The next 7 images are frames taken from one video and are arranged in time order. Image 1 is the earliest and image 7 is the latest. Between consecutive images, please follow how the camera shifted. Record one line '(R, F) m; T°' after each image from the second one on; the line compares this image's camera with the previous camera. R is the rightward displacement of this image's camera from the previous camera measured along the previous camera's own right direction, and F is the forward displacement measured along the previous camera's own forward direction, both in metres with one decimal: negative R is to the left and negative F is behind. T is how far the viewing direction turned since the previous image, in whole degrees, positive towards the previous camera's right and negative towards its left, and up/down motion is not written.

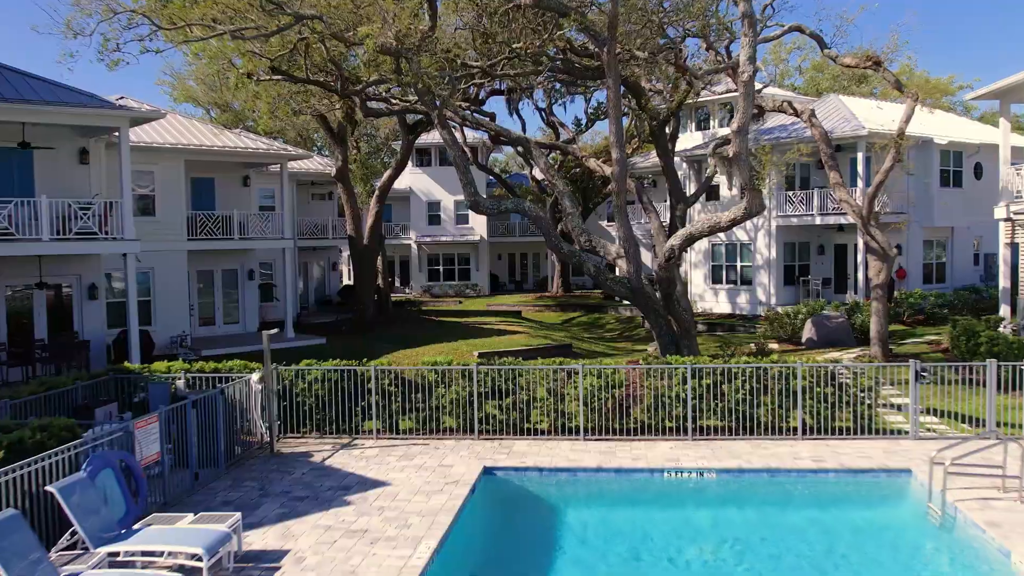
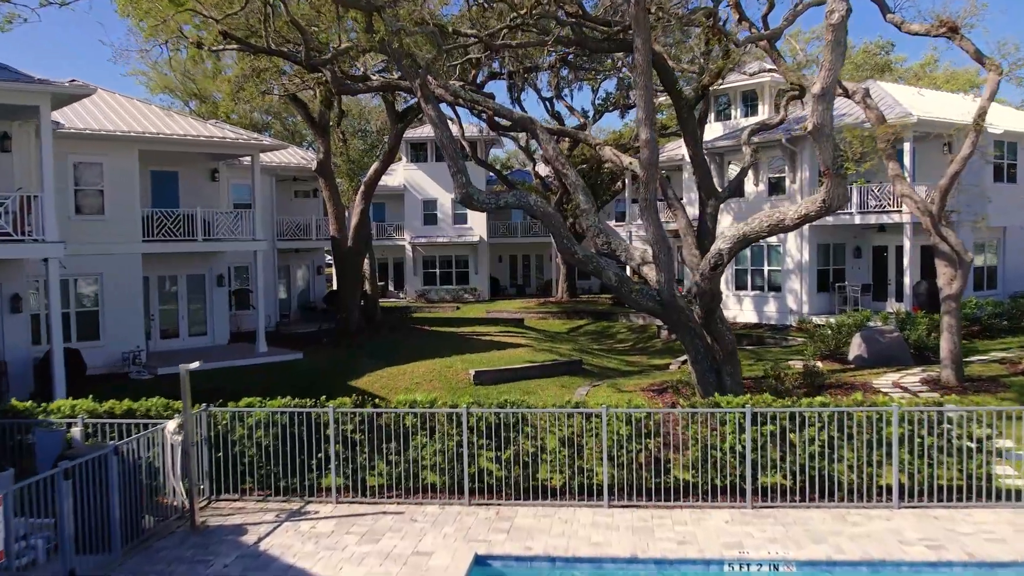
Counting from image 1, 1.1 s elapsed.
(0.0, +2.7) m; 0°
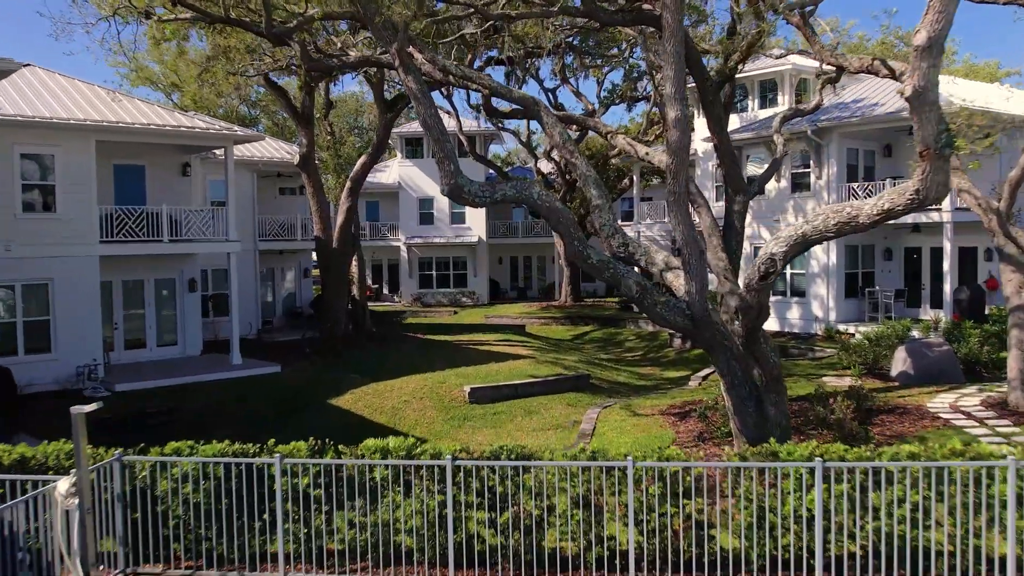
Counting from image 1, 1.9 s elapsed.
(0.0, +2.0) m; 0°
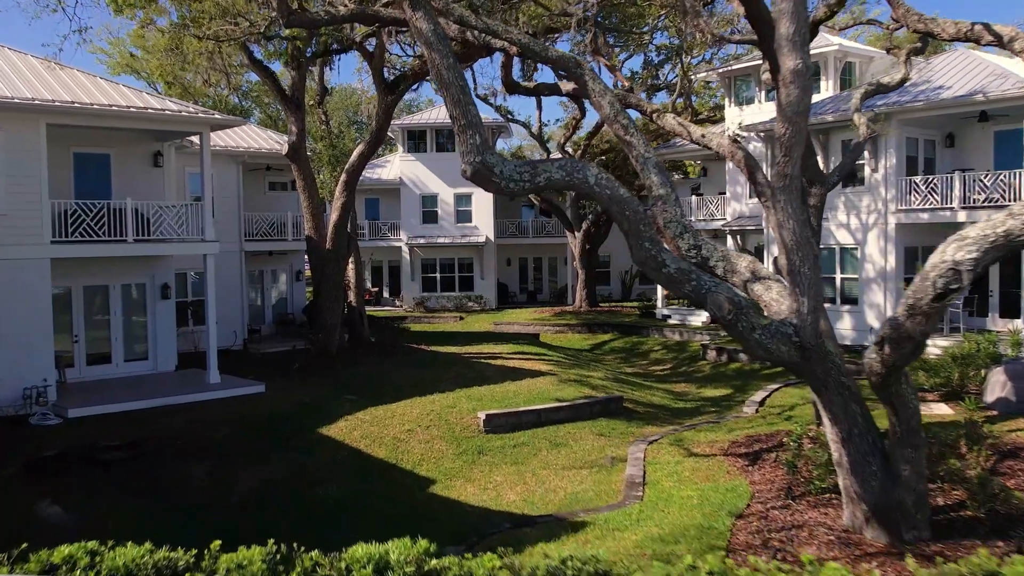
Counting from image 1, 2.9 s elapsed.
(-0.4, +2.5) m; 0°
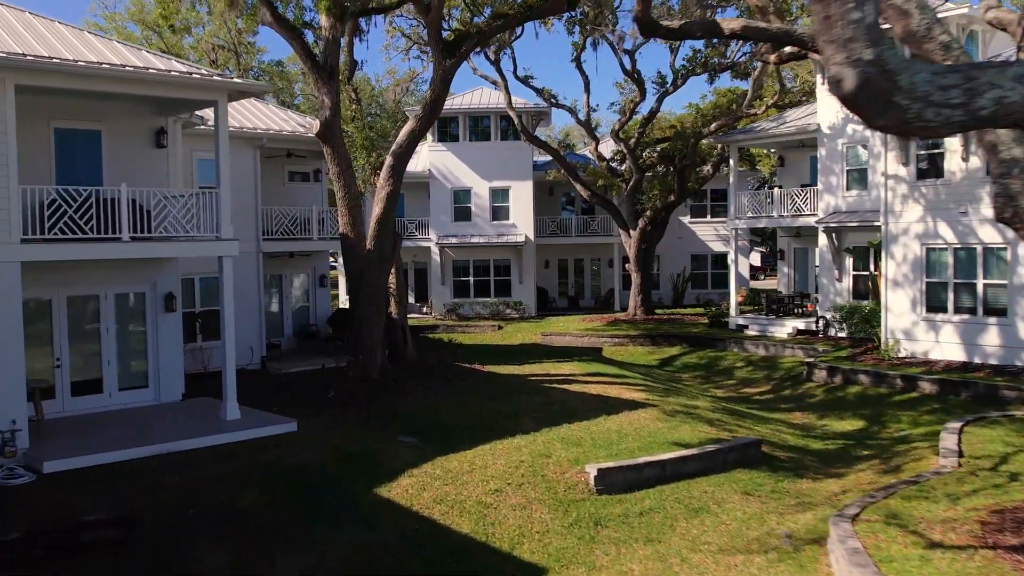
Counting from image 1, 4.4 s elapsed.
(-1.5, +3.4) m; 0°
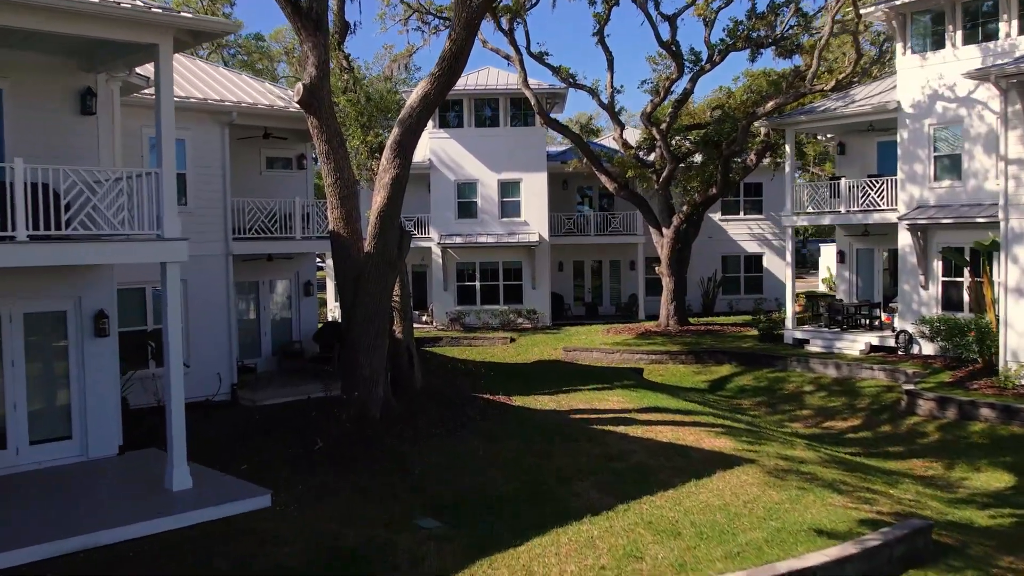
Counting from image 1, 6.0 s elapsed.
(-0.8, +3.5) m; +1°
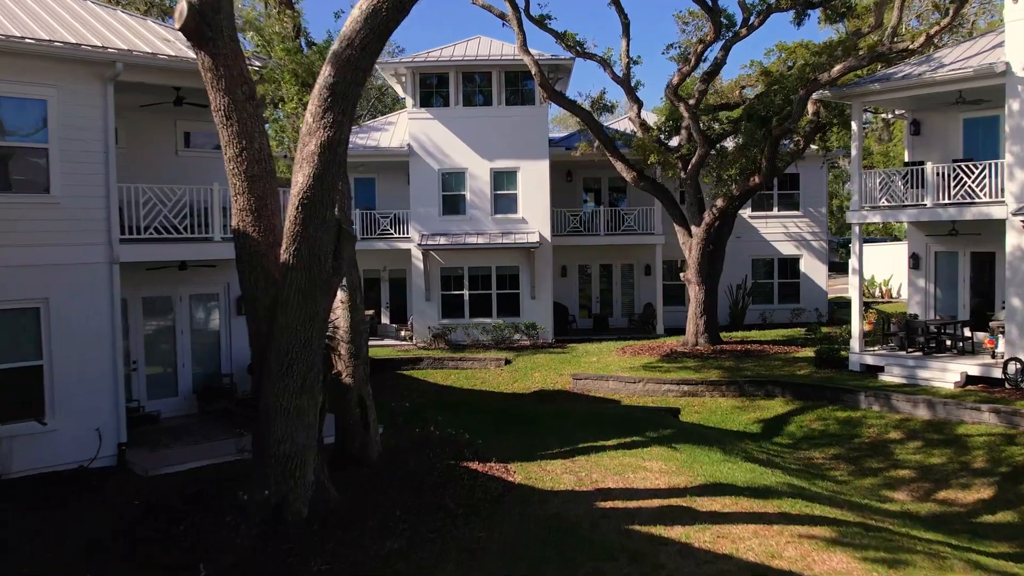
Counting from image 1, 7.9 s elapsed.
(0.0, +4.1) m; 0°
